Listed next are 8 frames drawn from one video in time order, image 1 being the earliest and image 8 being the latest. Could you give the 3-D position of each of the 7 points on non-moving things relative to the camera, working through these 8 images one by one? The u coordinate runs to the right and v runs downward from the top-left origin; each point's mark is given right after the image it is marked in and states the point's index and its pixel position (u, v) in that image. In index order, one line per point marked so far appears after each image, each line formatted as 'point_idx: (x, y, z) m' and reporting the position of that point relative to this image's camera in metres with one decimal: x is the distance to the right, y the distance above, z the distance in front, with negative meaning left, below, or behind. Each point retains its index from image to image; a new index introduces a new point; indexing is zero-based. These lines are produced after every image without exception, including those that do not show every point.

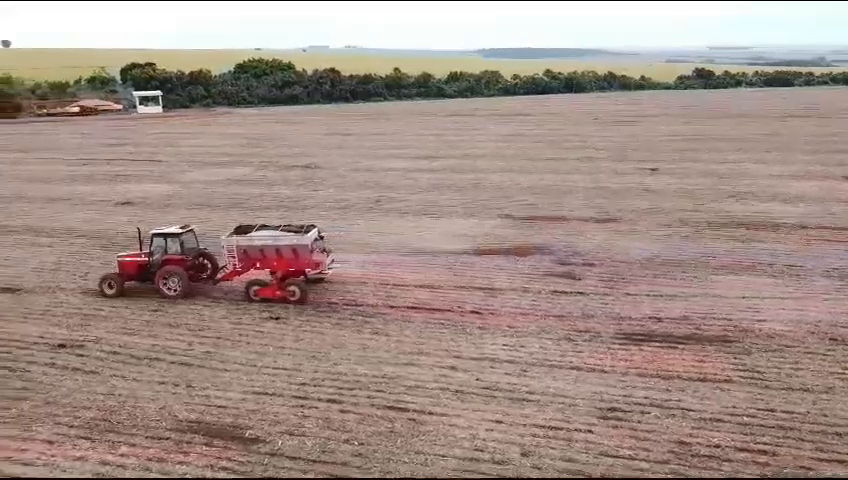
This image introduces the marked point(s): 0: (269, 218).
0: (-4.0, +0.6, +17.4) m
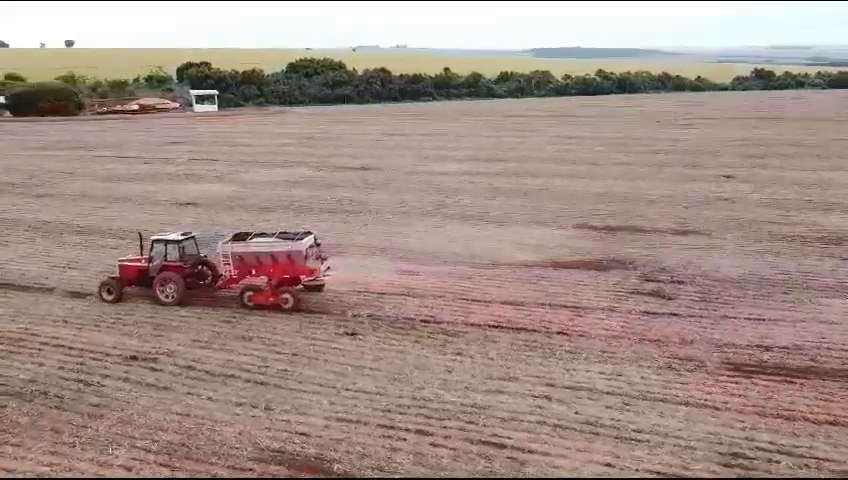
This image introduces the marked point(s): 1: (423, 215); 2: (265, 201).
0: (-2.3, +0.5, +17.0) m
1: (0.0, +0.7, +17.5) m
2: (-4.6, +1.1, +19.6) m
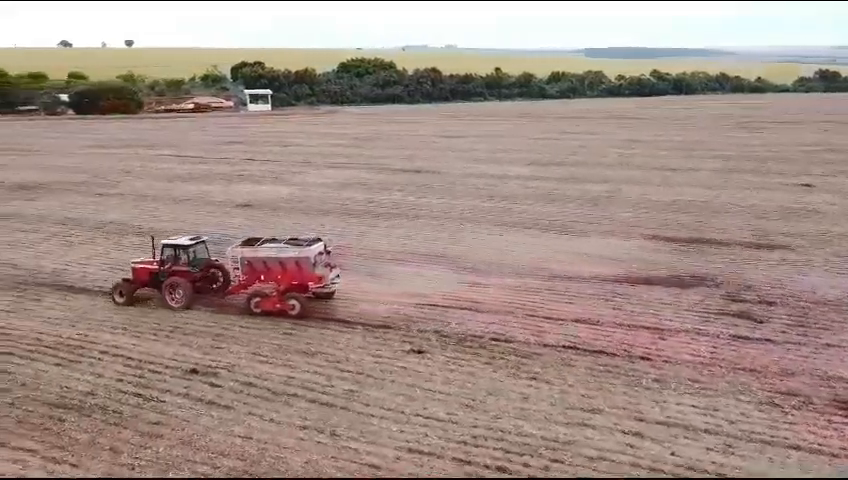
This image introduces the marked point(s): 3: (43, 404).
0: (-0.9, +0.4, +16.5) m
1: (+1.5, +0.5, +16.9) m
2: (-2.9, +1.0, +19.3) m
3: (-4.3, -1.9, +7.7) m
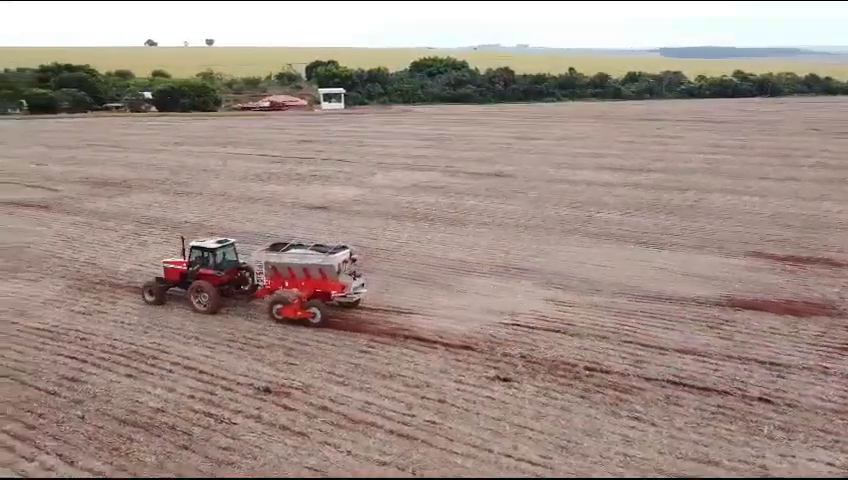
0: (+1.0, +0.2, +15.8) m
1: (+3.3, +0.3, +16.0) m
2: (-0.8, +0.9, +18.8) m
3: (-3.4, -2.0, +7.4) m
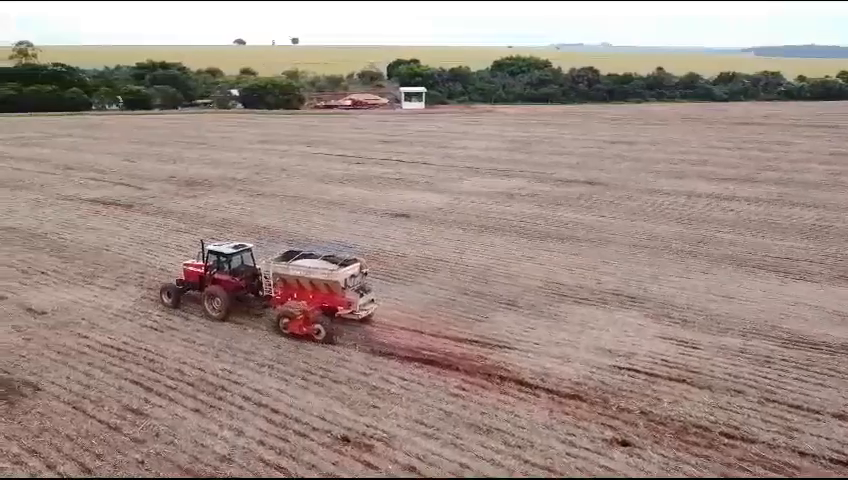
0: (+2.9, -0.2, +14.5) m
1: (+5.3, -0.2, +14.3) m
2: (+1.5, +0.6, +17.6) m
3: (-2.4, -2.2, +6.6) m
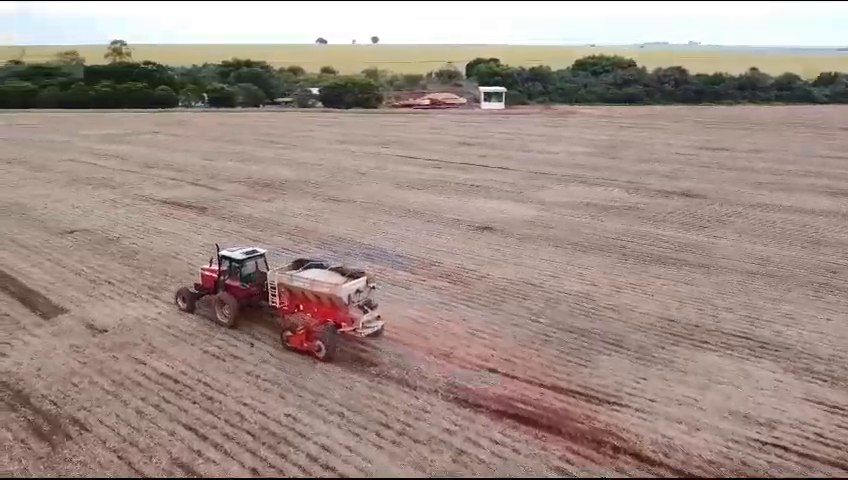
0: (+4.6, -0.7, +12.7) m
1: (+6.9, -0.7, +12.4) m
2: (+3.5, +0.2, +16.0) m
3: (-1.6, -2.5, +5.5) m
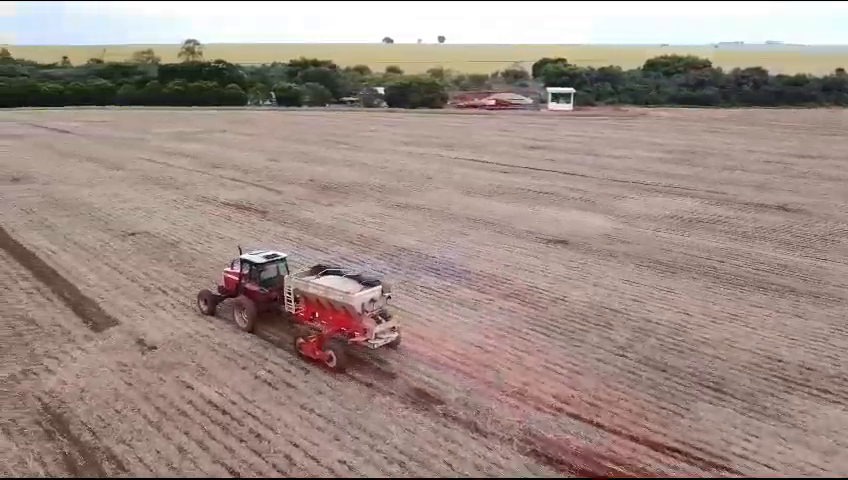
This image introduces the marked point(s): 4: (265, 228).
0: (+5.7, -1.1, +11.3) m
1: (+8.0, -1.2, +10.7) m
2: (+5.0, -0.2, +14.6) m
3: (-1.1, -2.7, +4.6) m
4: (-4.0, +0.3, +17.0) m
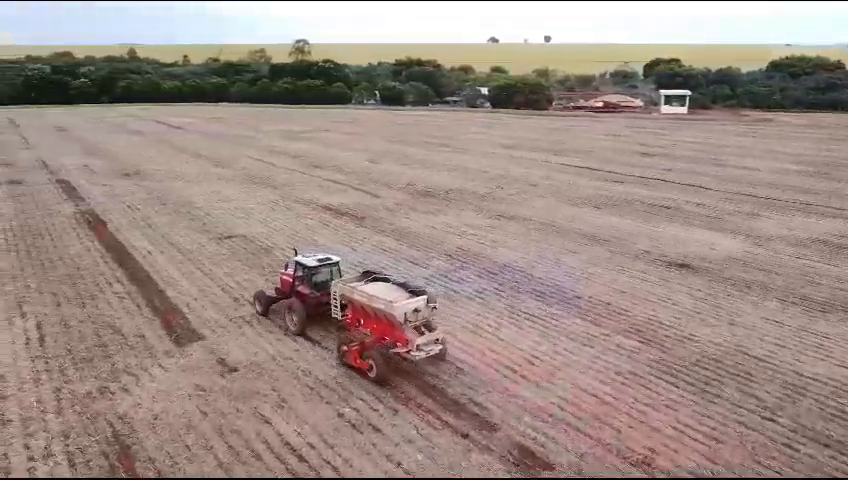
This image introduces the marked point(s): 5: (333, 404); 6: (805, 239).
0: (+7.2, -1.7, +9.2) m
1: (+9.4, -1.9, +8.3) m
2: (+7.0, -0.8, +12.6) m
3: (-0.6, -3.0, +3.5) m
4: (-1.5, +0.1, +16.2) m
5: (-1.1, -2.0, +8.1) m
6: (+8.8, -0.1, +15.6) m
